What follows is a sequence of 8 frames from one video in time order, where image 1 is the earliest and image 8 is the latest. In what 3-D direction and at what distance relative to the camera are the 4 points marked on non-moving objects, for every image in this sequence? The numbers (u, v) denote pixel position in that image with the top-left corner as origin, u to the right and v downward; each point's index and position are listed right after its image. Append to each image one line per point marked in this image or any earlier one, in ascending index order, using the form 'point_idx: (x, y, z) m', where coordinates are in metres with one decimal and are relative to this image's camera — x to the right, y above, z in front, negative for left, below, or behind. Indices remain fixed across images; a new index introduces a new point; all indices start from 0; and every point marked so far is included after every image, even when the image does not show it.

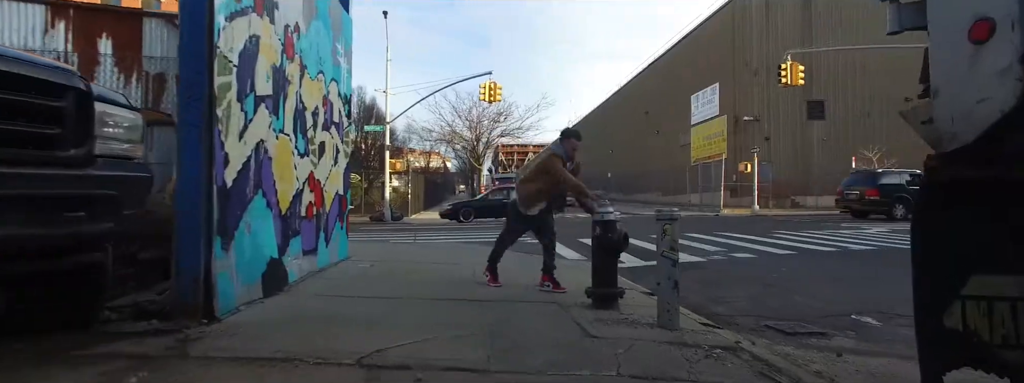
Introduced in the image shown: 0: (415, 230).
0: (-2.8, -1.2, +16.8) m
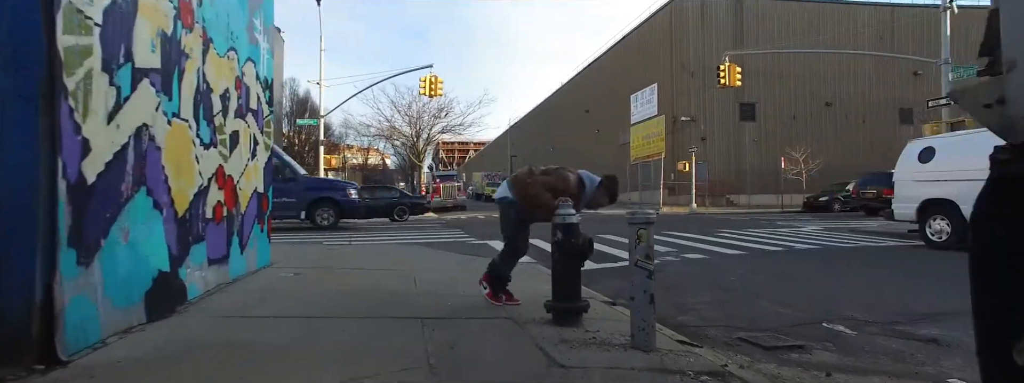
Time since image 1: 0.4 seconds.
0: (-4.5, -1.1, +15.8) m
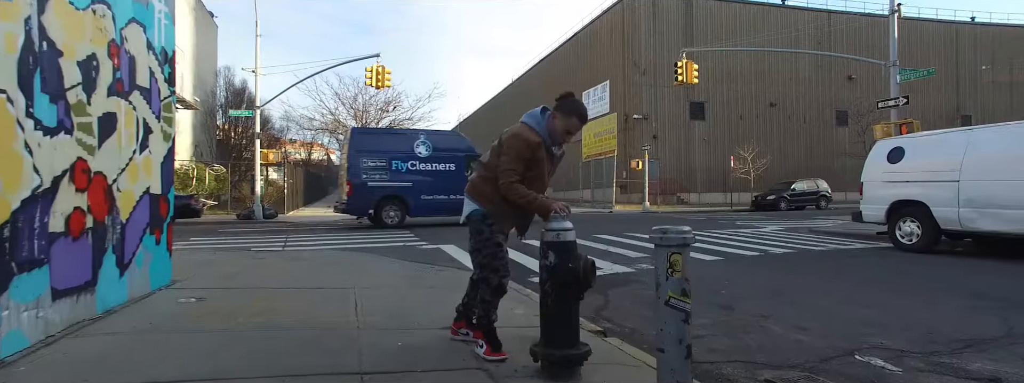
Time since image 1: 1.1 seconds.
0: (-5.6, -1.1, +14.3) m
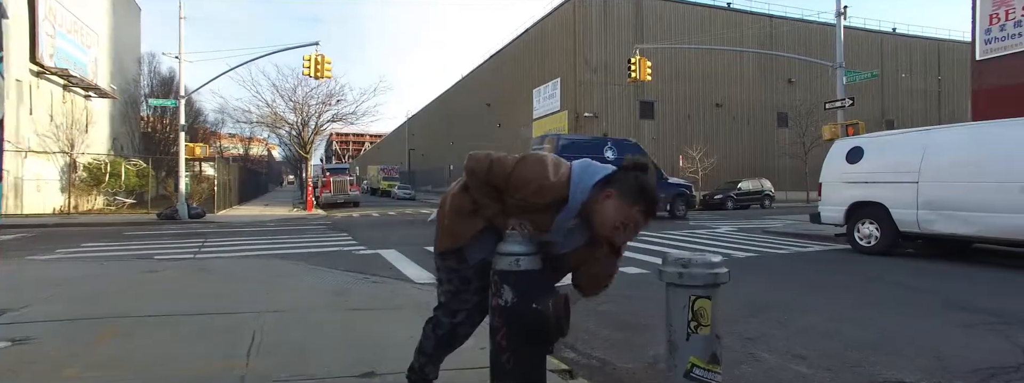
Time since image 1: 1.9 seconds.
0: (-6.8, -1.0, +12.8) m
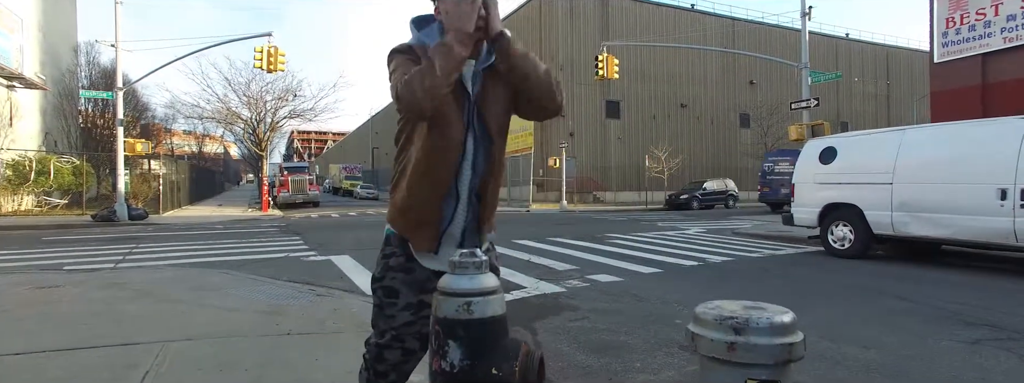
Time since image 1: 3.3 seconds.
0: (-7.6, -1.0, +11.7) m
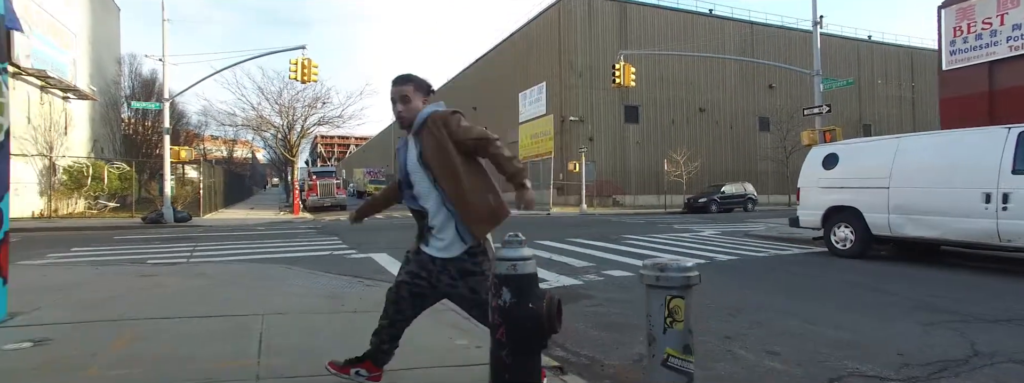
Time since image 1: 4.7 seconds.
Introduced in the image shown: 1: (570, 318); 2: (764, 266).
0: (-7.1, -1.1, +12.9) m
1: (+0.6, -1.3, +5.7) m
2: (+4.3, -1.3, +9.8) m
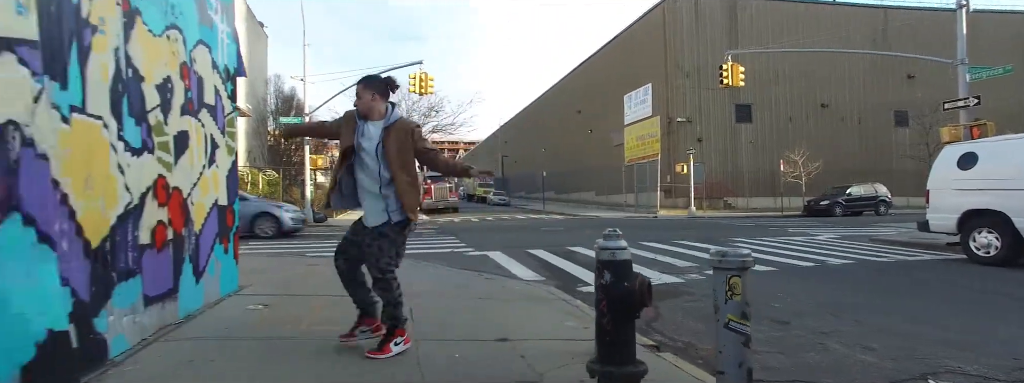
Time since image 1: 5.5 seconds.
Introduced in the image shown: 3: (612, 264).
0: (-4.5, -1.2, +14.7) m
1: (+1.7, -1.3, +6.2) m
2: (+6.1, -1.3, +9.6) m
3: (+0.5, -0.4, +3.0) m
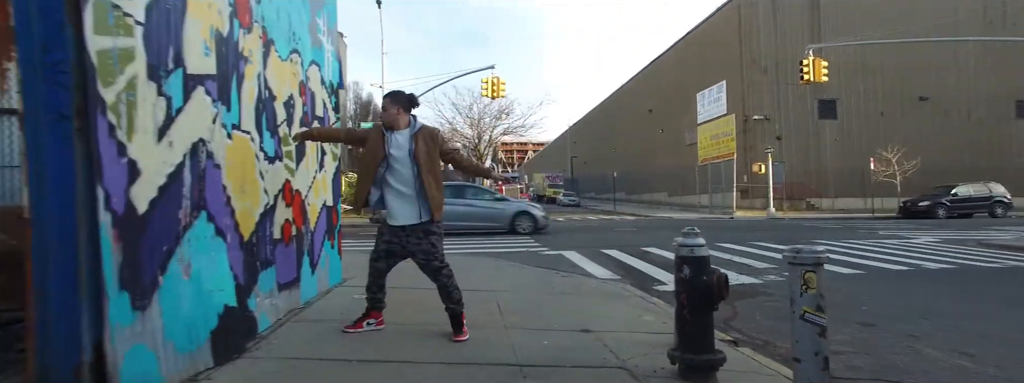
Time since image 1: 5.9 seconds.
0: (-2.6, -1.3, +15.4) m
1: (+2.6, -1.3, +6.3) m
2: (+7.4, -1.3, +9.1) m
3: (+1.0, -0.4, +3.2) m
